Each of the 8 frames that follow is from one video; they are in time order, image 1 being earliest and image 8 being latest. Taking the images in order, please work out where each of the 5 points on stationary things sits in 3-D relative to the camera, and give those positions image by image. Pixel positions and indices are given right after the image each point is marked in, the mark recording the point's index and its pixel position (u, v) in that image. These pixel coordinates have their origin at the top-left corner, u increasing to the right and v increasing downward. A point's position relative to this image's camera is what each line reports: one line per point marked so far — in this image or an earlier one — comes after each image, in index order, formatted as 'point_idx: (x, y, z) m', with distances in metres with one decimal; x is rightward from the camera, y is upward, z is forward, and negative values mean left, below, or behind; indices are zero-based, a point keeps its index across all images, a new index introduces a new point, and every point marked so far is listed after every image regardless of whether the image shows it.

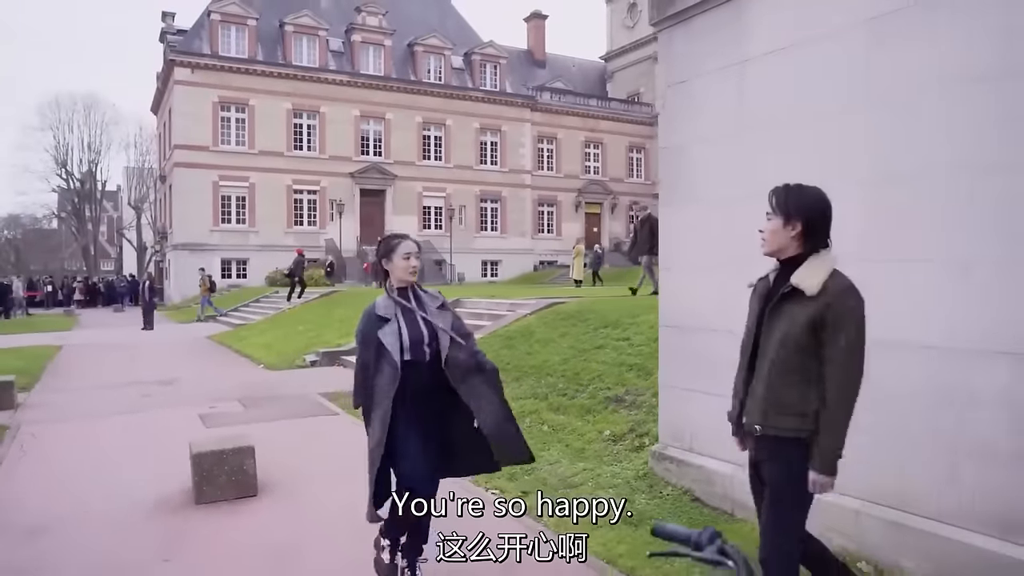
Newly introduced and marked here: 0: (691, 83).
0: (+1.3, +1.5, +5.4) m
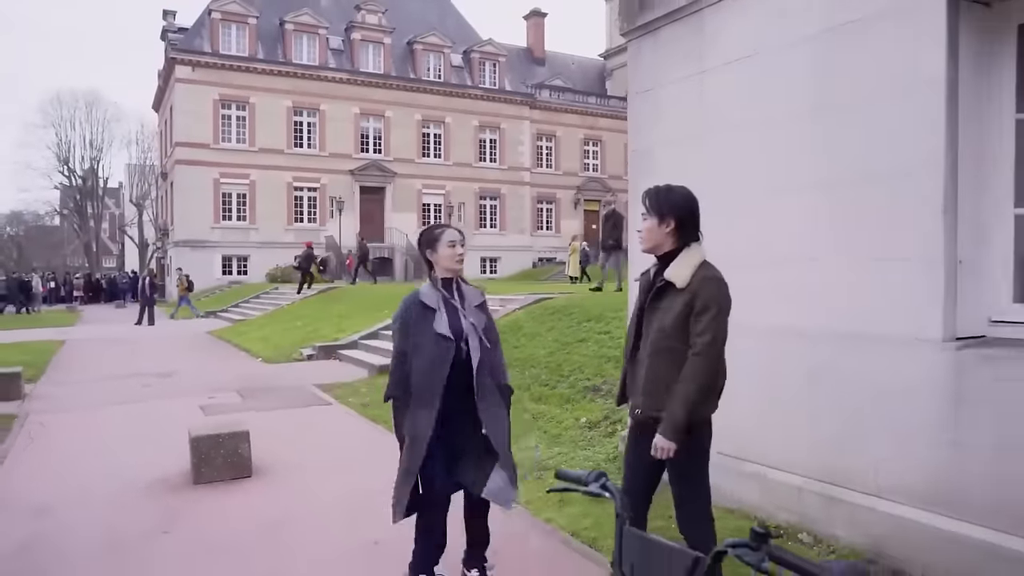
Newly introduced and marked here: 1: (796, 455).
0: (+1.1, +1.5, +5.8) m
1: (+1.8, -1.1, +4.7) m
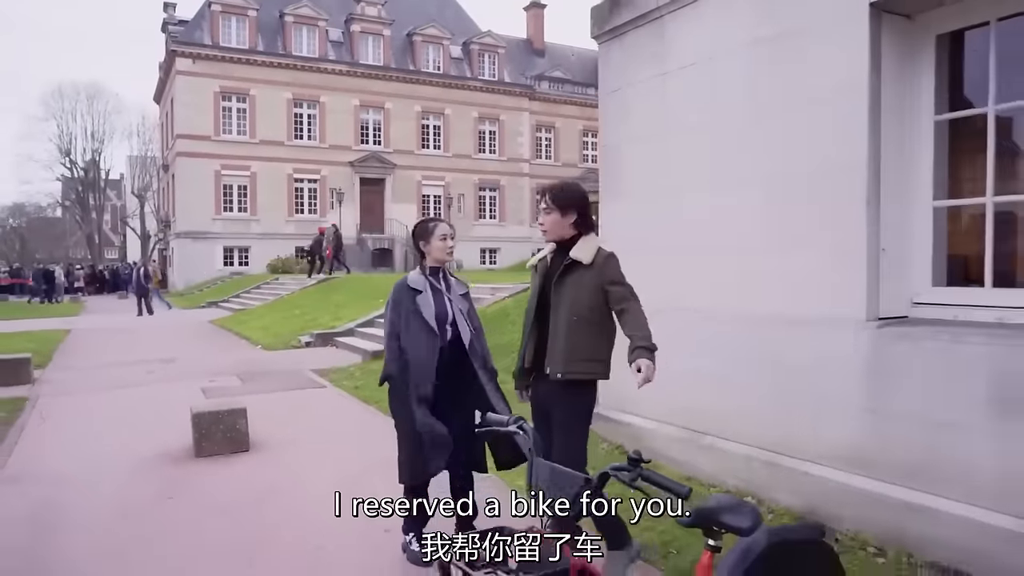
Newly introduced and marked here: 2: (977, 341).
0: (+0.9, +1.6, +6.2) m
1: (+1.6, -1.0, +5.2) m
2: (+2.4, -0.3, +3.8) m
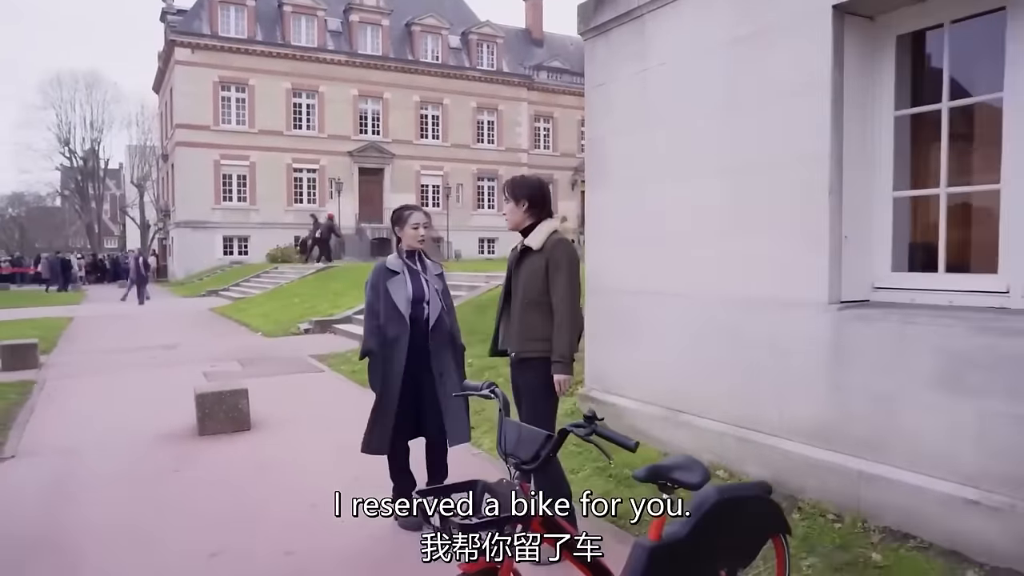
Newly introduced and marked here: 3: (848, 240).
0: (+0.8, +1.7, +6.5) m
1: (+1.5, -0.9, +5.5) m
2: (+2.3, -0.2, +4.1) m
3: (+2.1, +0.3, +4.7) m
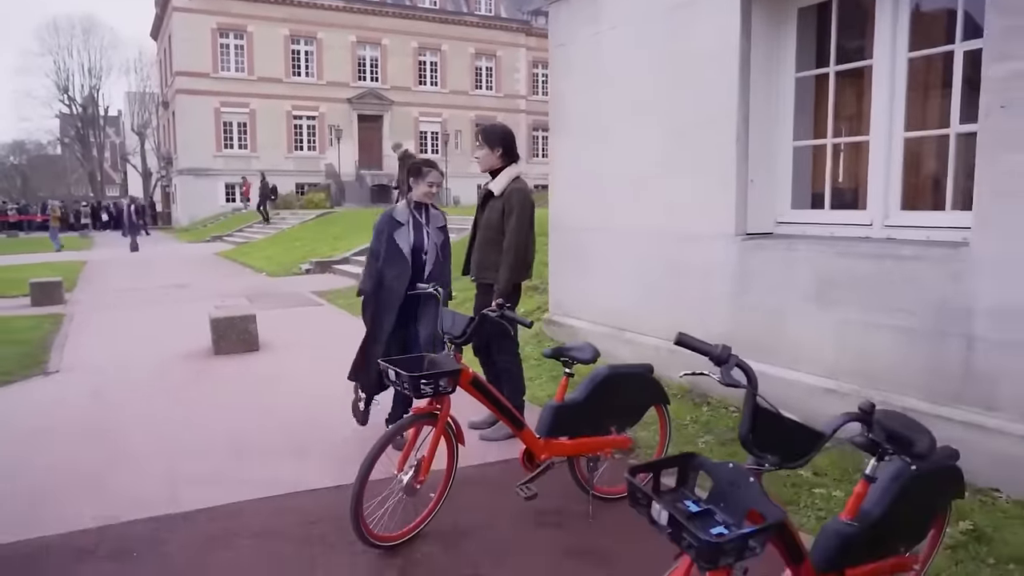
0: (+0.5, +2.4, +7.3) m
1: (+1.2, -0.3, +6.5) m
2: (+2.0, +0.3, +5.1) m
3: (+1.8, +0.8, +5.6) m
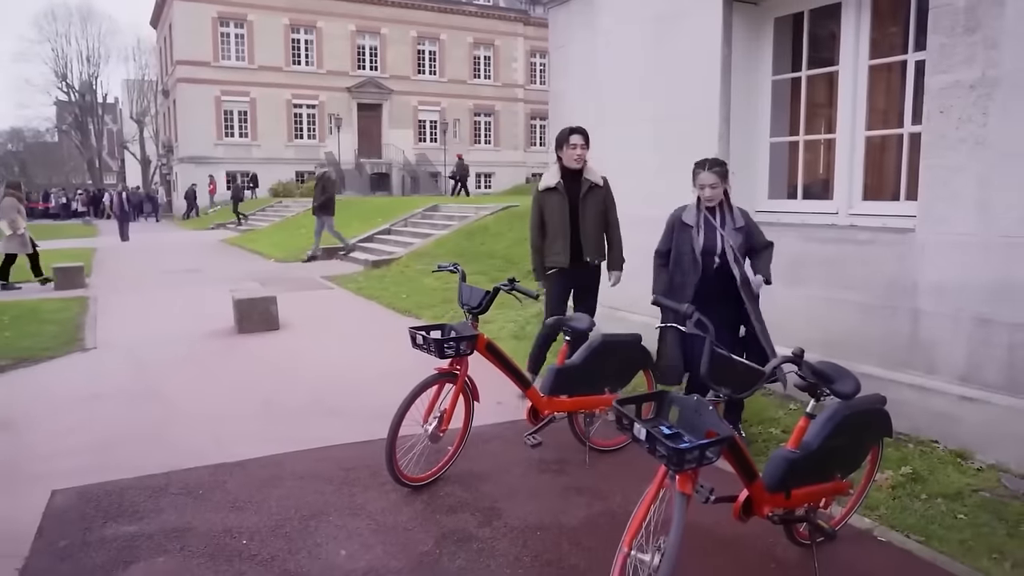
0: (+0.6, +2.5, +7.9) m
1: (+1.2, -0.1, +7.1) m
2: (+2.0, +0.4, +5.7) m
3: (+1.8, +0.9, +6.2) m
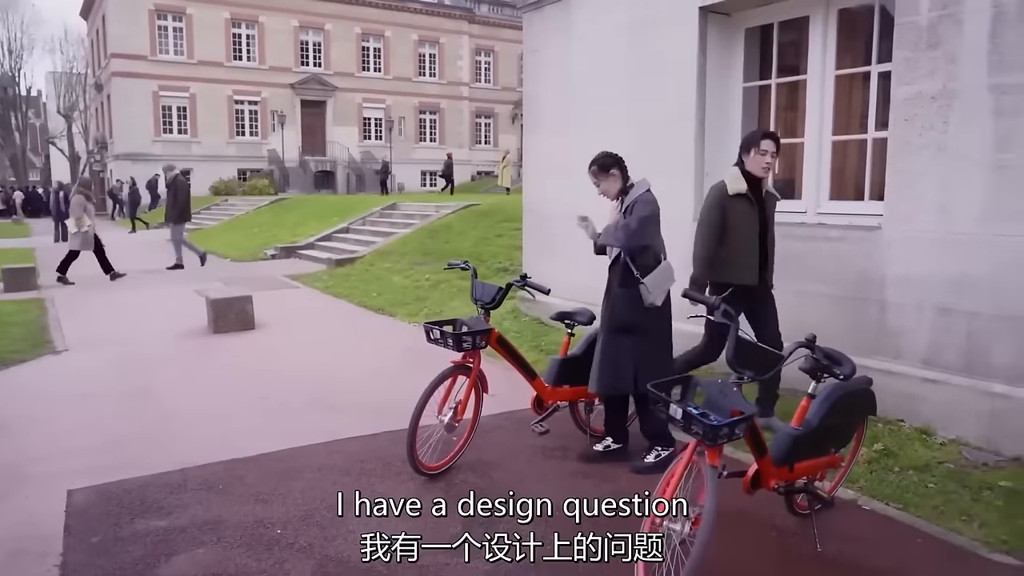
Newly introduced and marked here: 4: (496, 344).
0: (+0.3, +2.6, +8.2) m
1: (+1.1, -0.1, +7.4) m
2: (+2.0, +0.5, +6.1) m
3: (+1.7, +1.0, +6.6) m
4: (-0.1, -0.3, +4.5) m
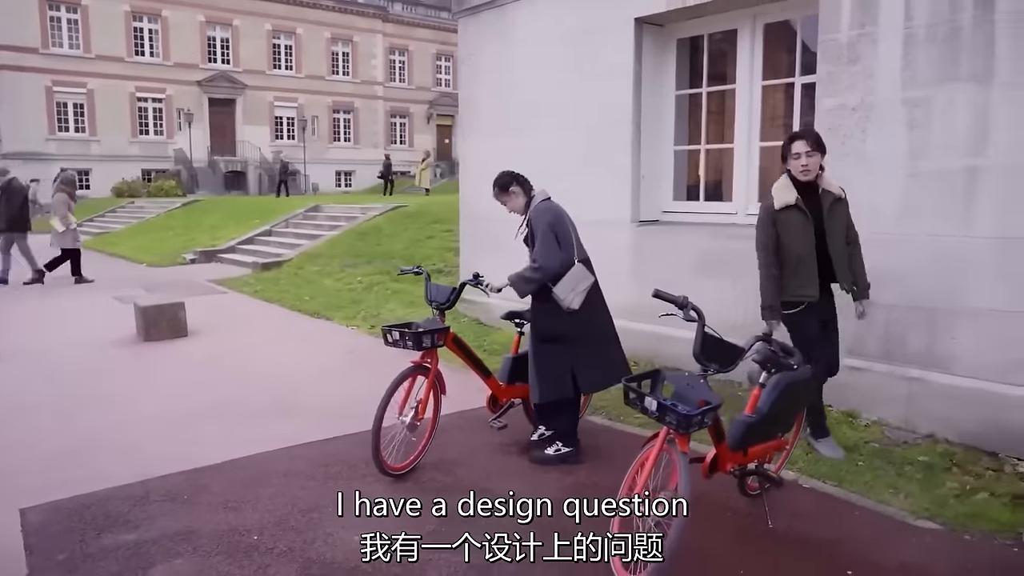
0: (-0.4, +2.6, +8.3) m
1: (+0.5, -0.1, +7.7) m
2: (+1.5, +0.5, +6.4) m
3: (+1.2, +1.0, +6.9) m
4: (-0.3, -0.3, +4.6) m
